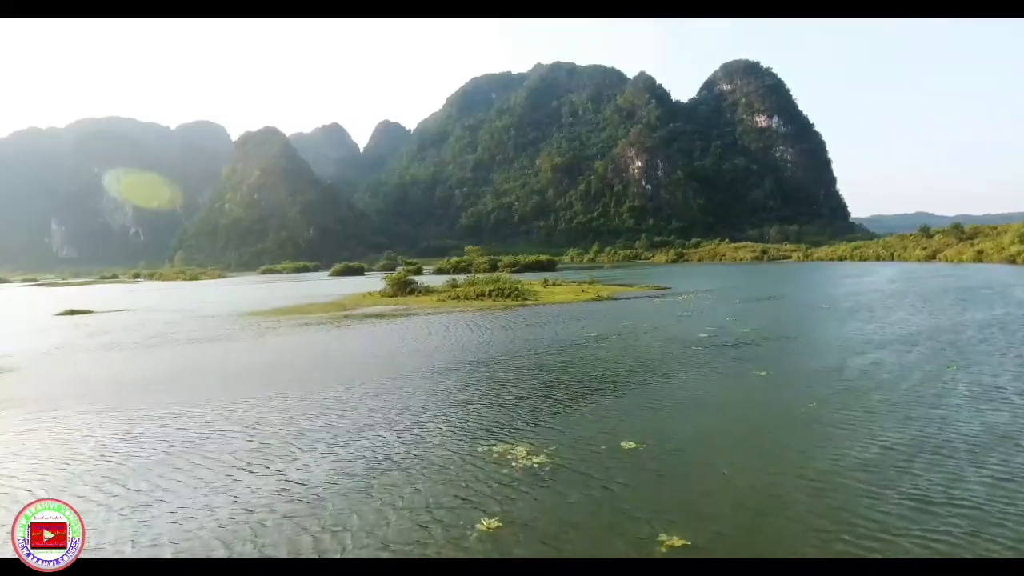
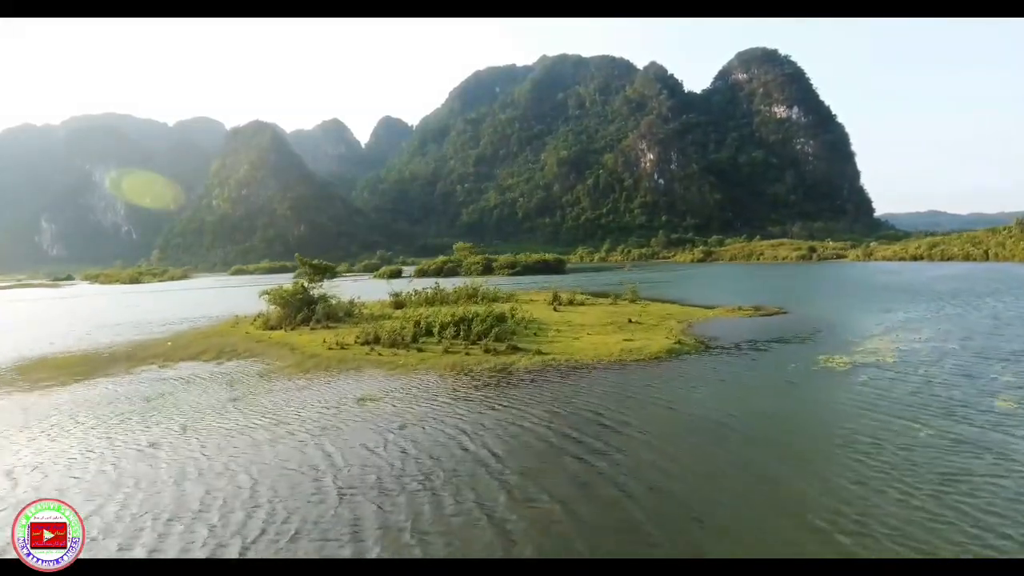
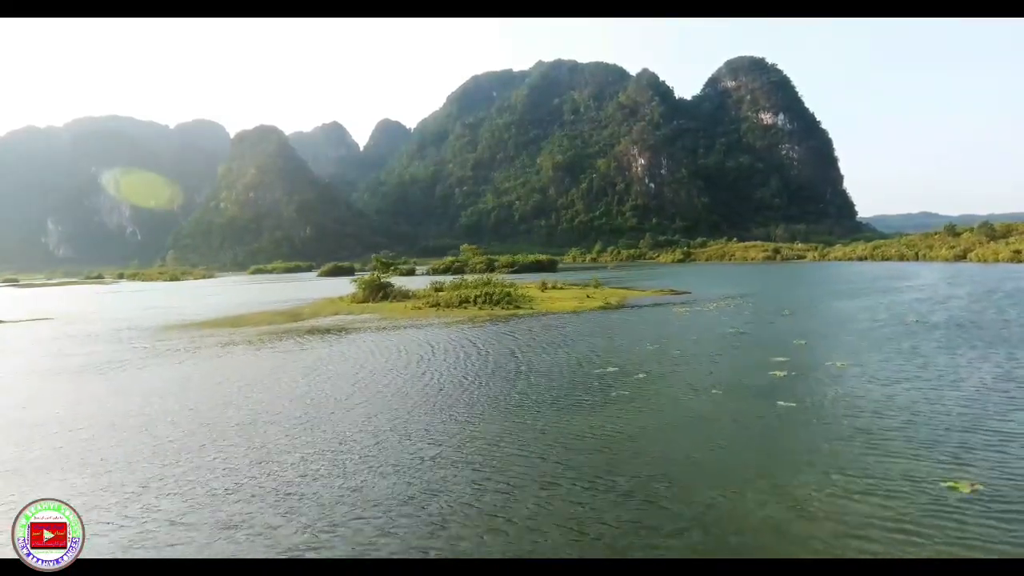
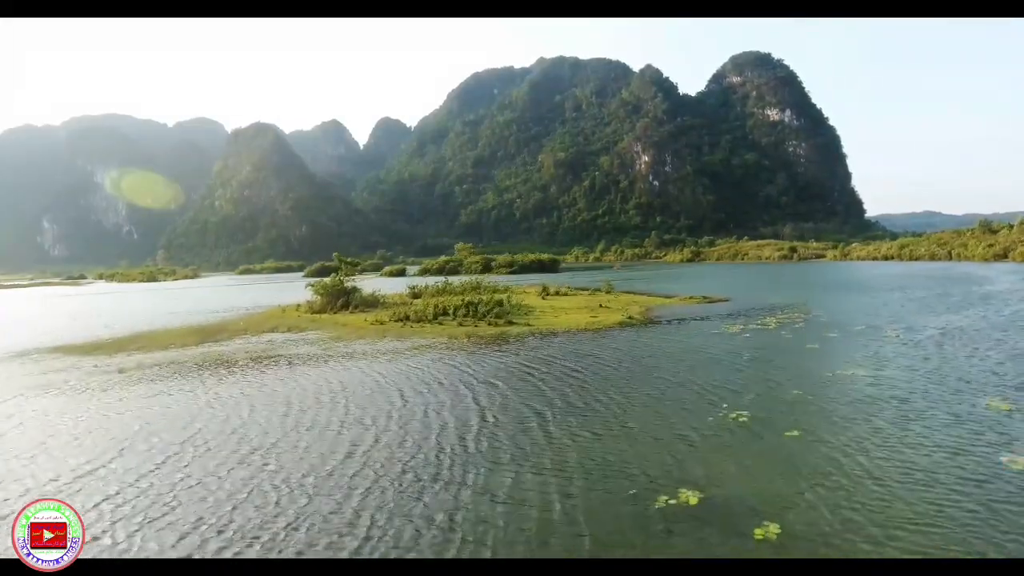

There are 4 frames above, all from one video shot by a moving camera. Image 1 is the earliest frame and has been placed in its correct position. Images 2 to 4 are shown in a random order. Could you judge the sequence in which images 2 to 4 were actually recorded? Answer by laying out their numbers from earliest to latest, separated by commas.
3, 4, 2
